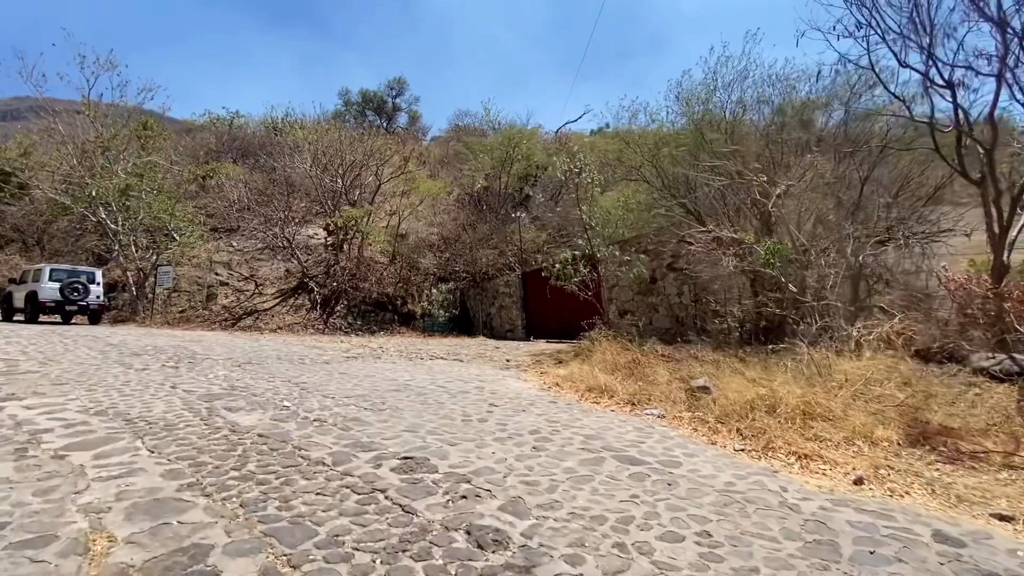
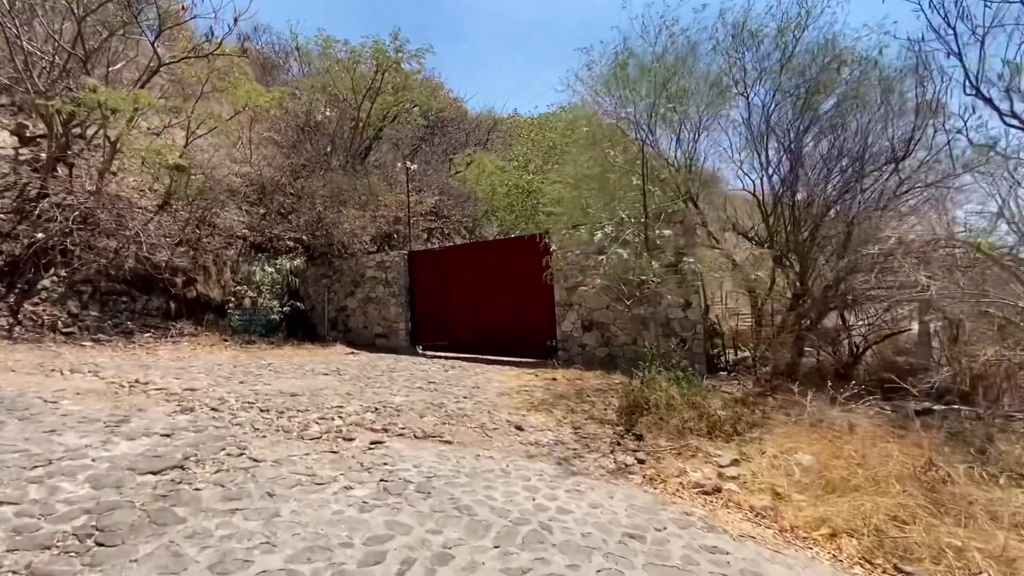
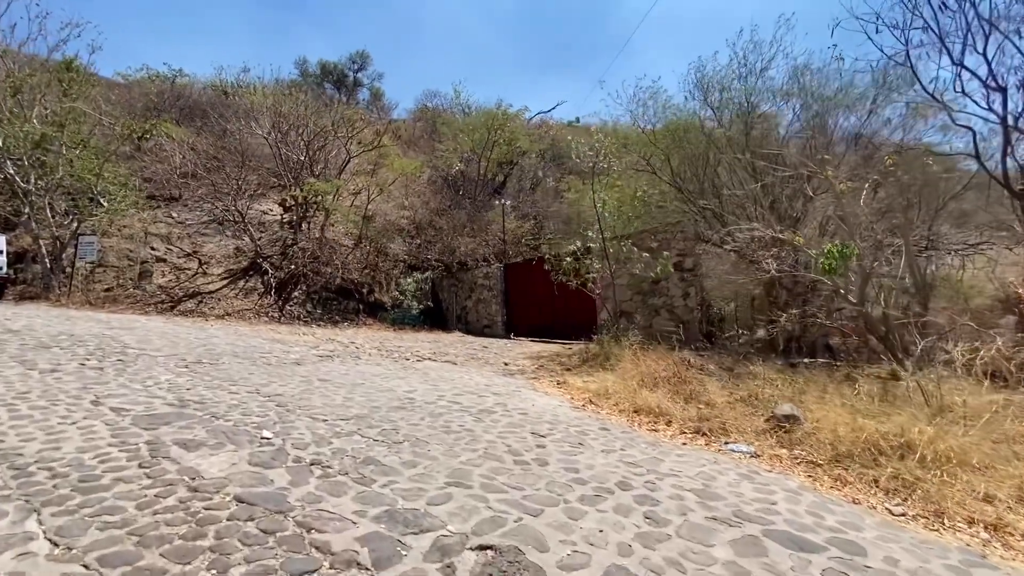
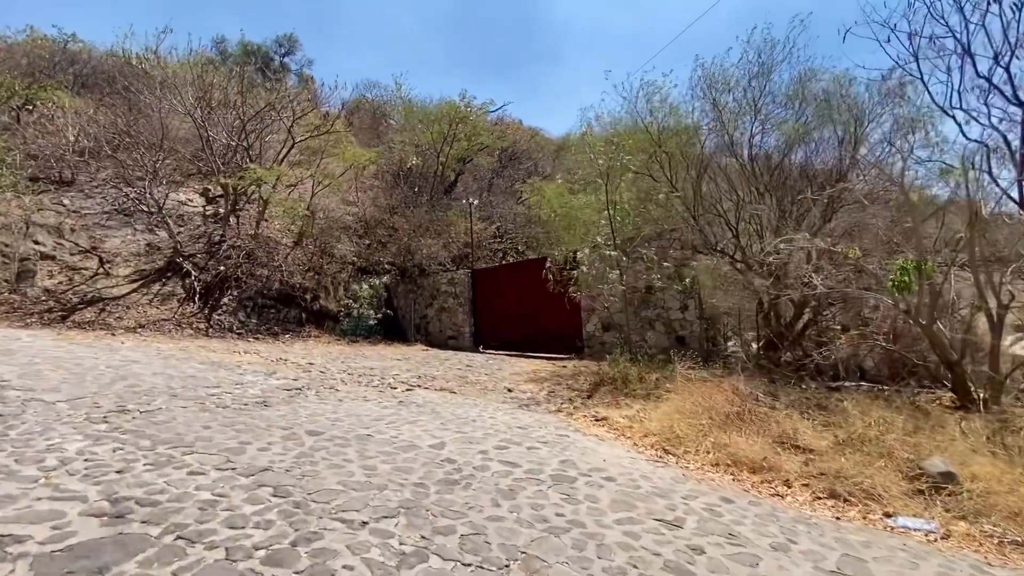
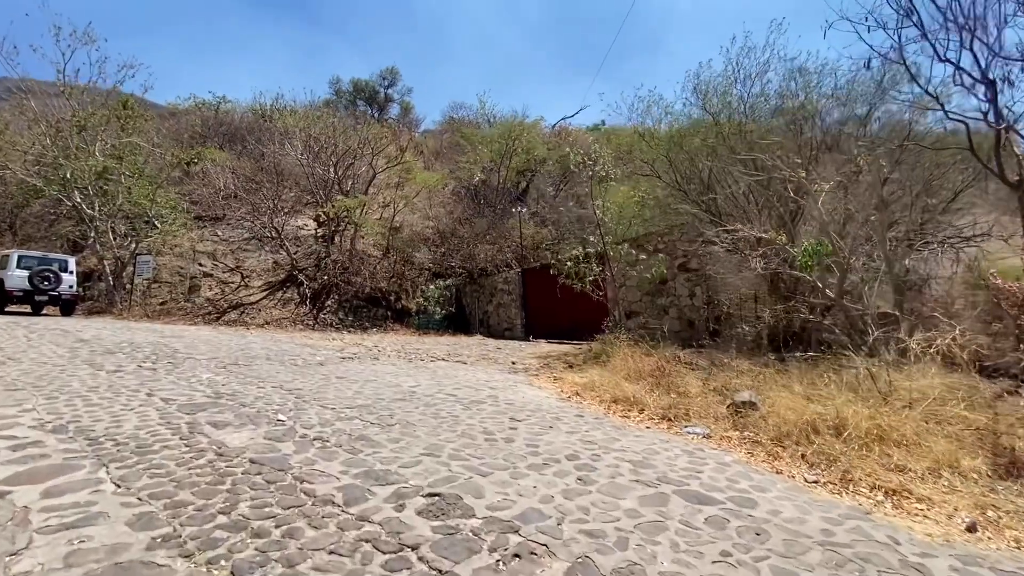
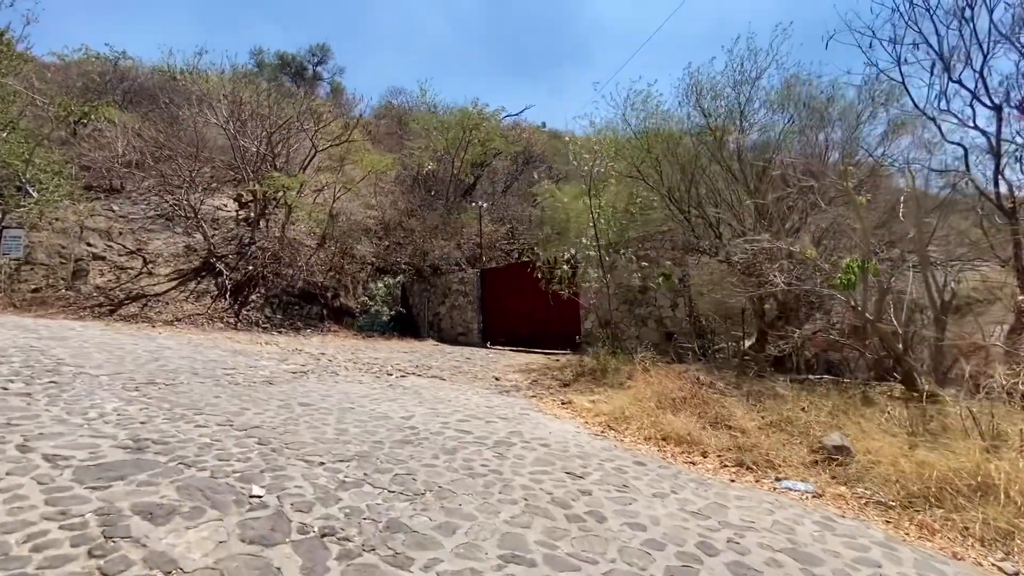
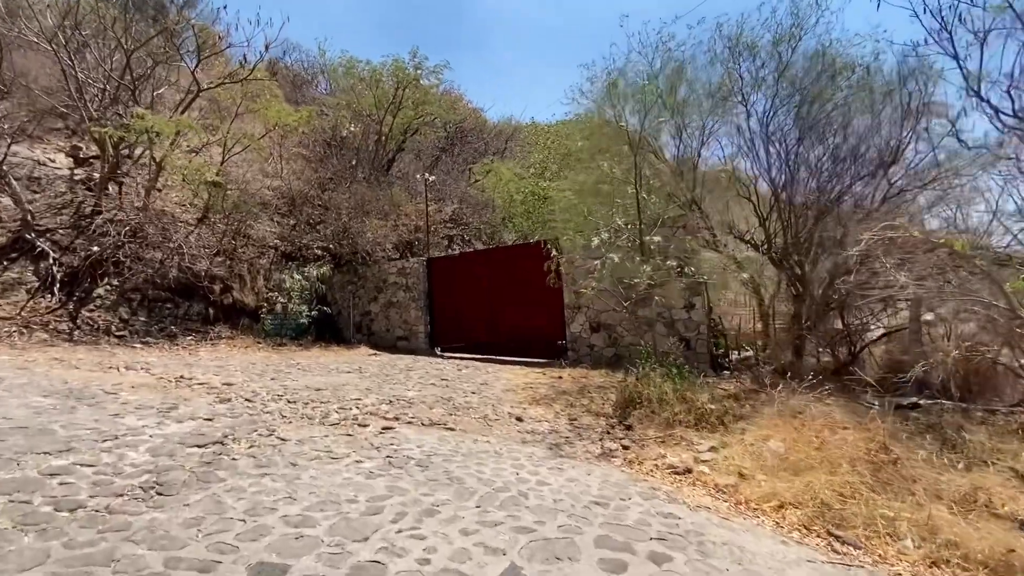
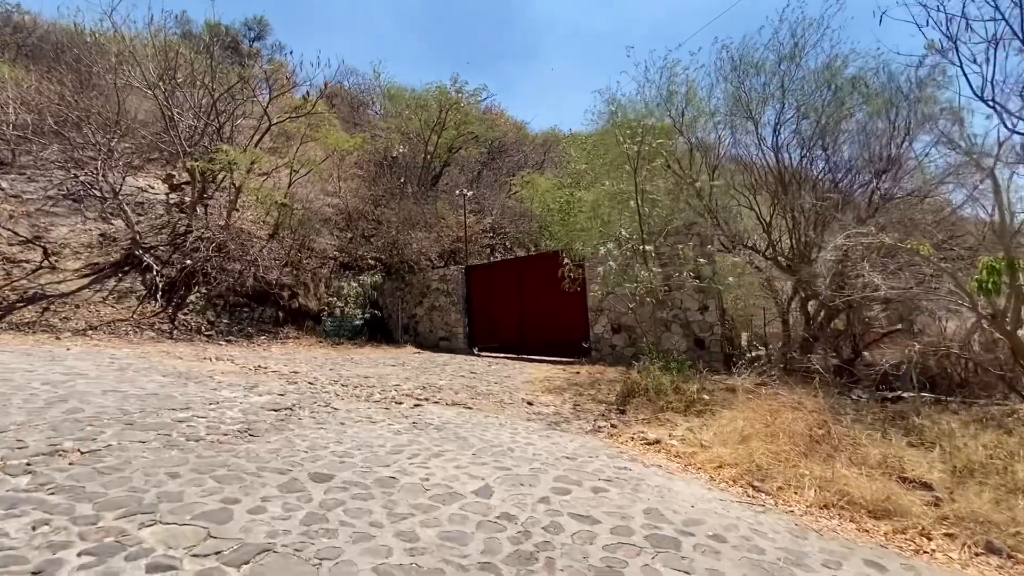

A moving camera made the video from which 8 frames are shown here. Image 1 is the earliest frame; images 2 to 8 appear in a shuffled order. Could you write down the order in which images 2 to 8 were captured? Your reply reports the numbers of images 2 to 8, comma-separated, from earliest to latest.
5, 3, 6, 4, 8, 7, 2
